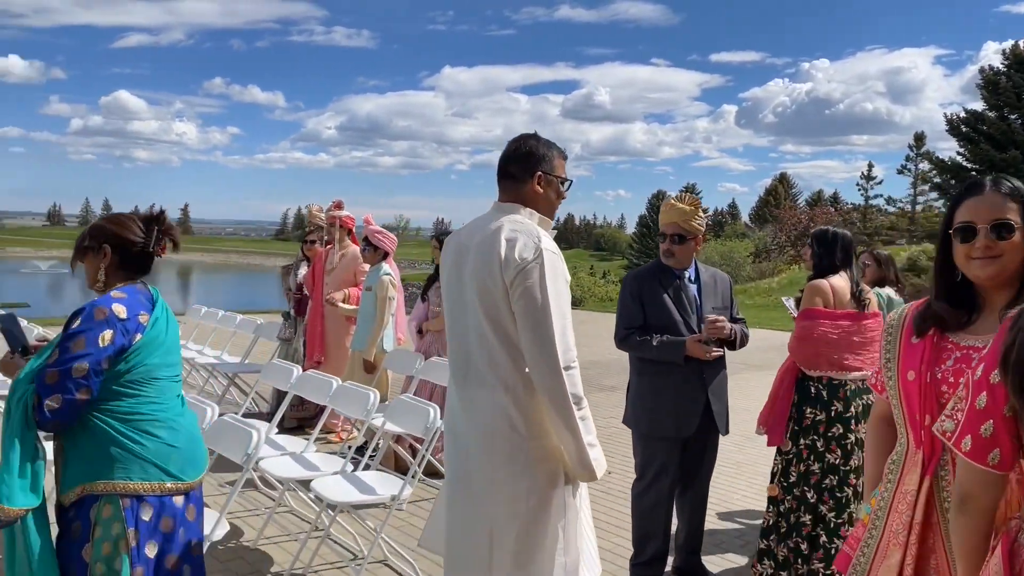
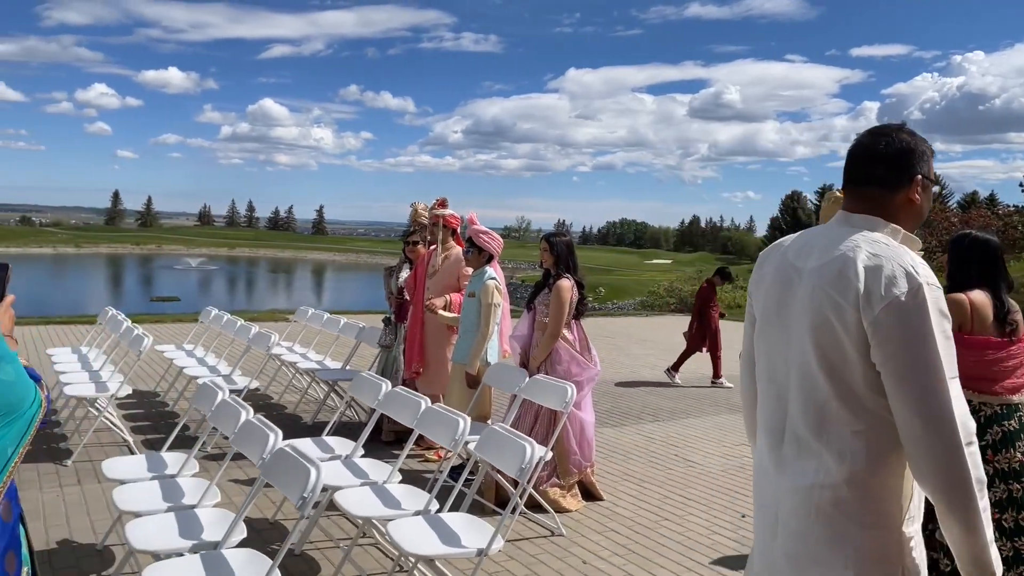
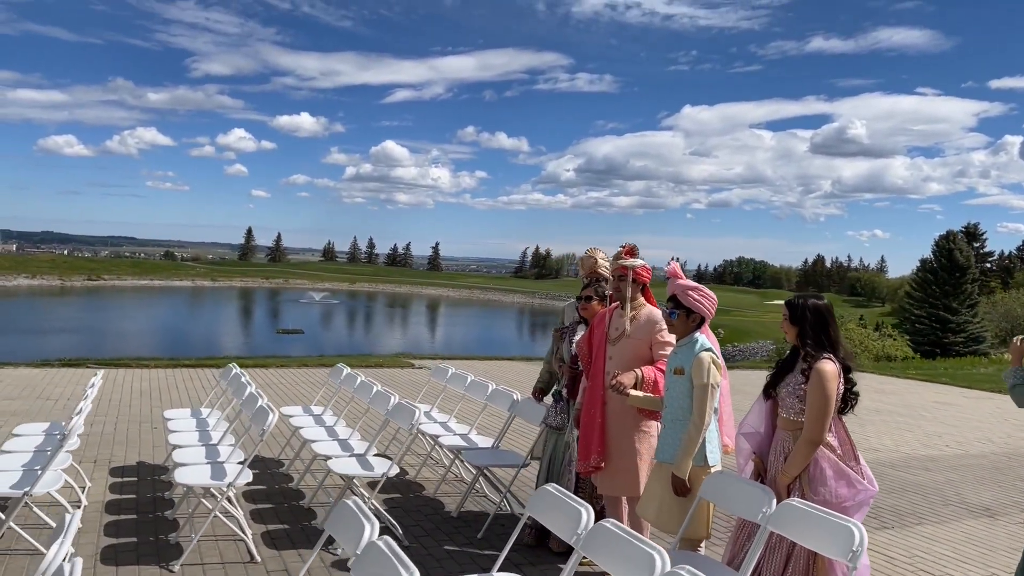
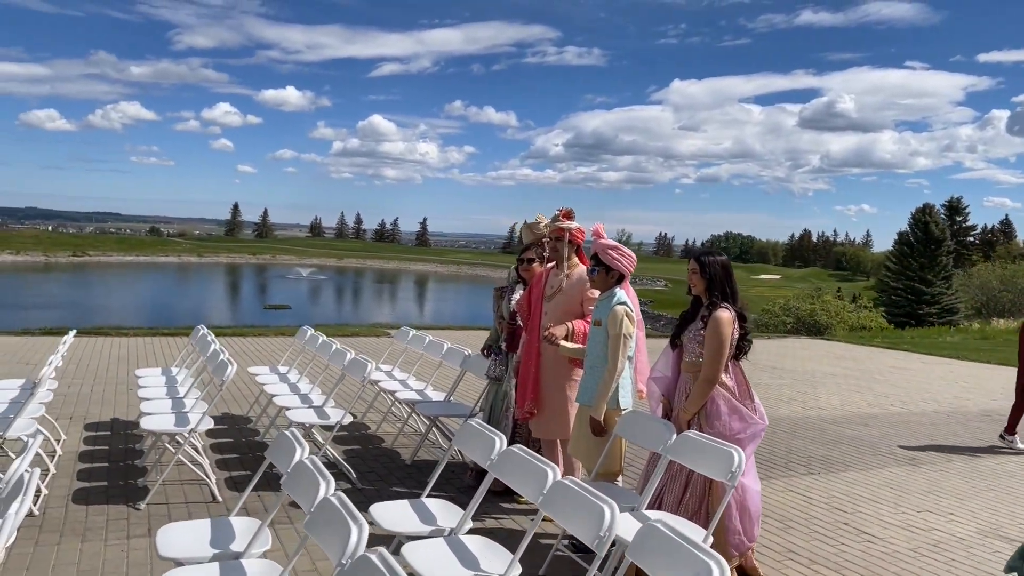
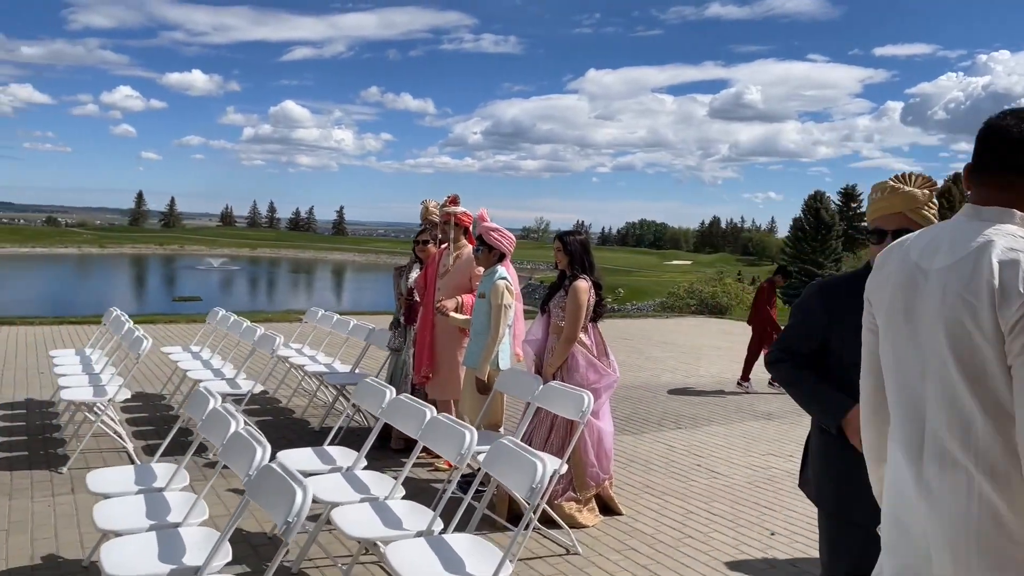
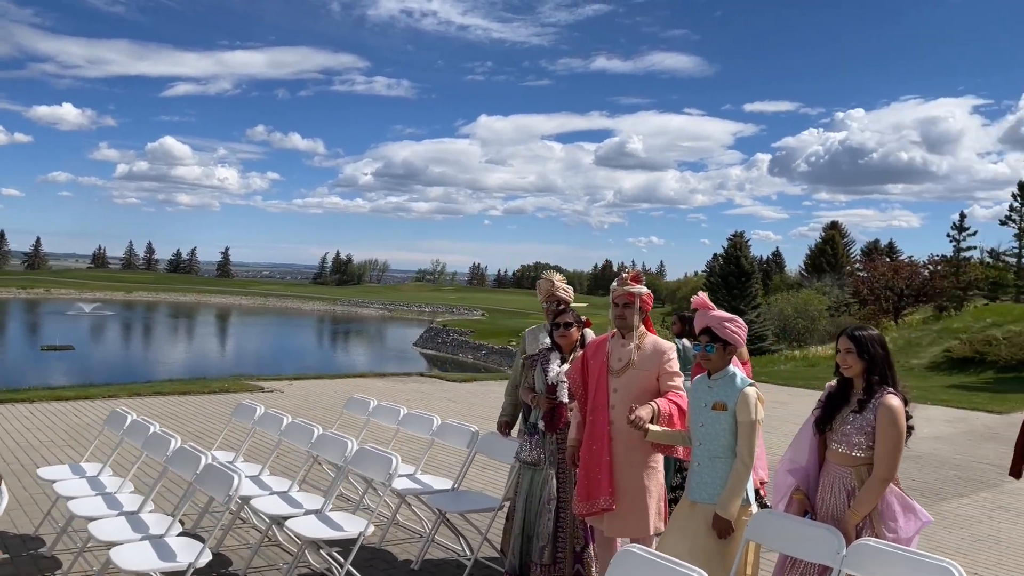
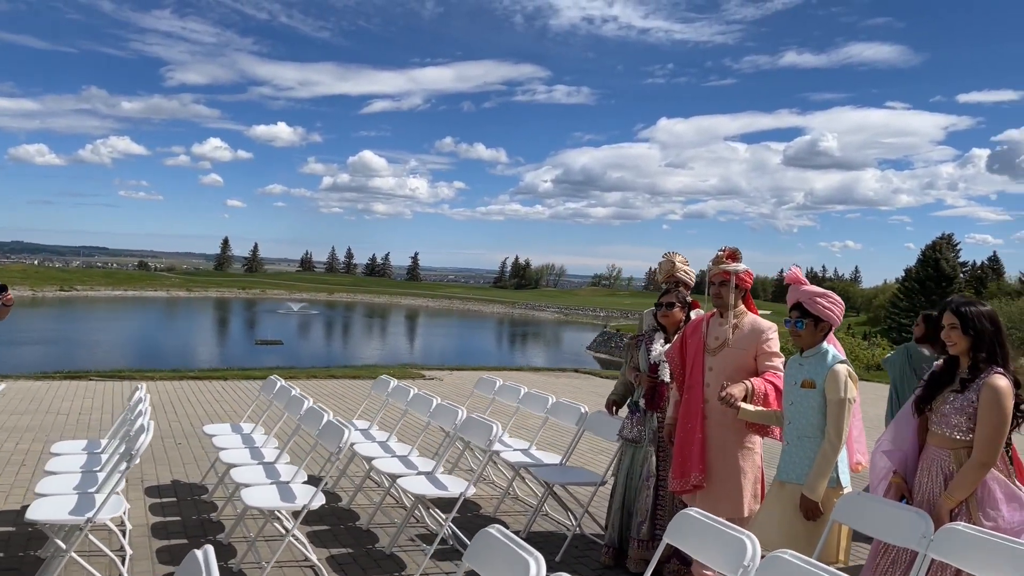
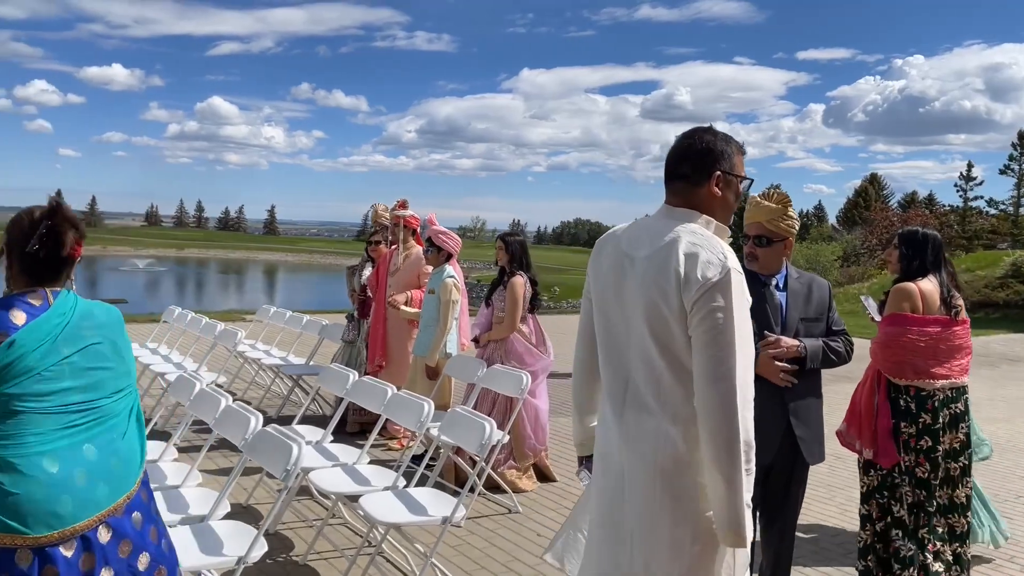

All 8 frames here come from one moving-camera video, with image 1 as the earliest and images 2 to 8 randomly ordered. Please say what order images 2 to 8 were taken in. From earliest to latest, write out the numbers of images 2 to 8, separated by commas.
8, 2, 5, 4, 3, 7, 6
